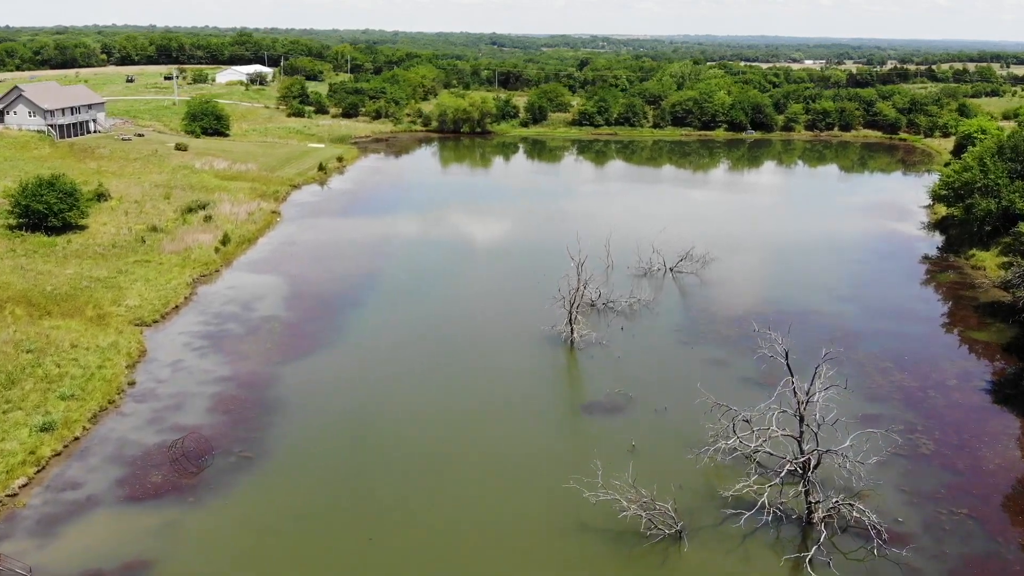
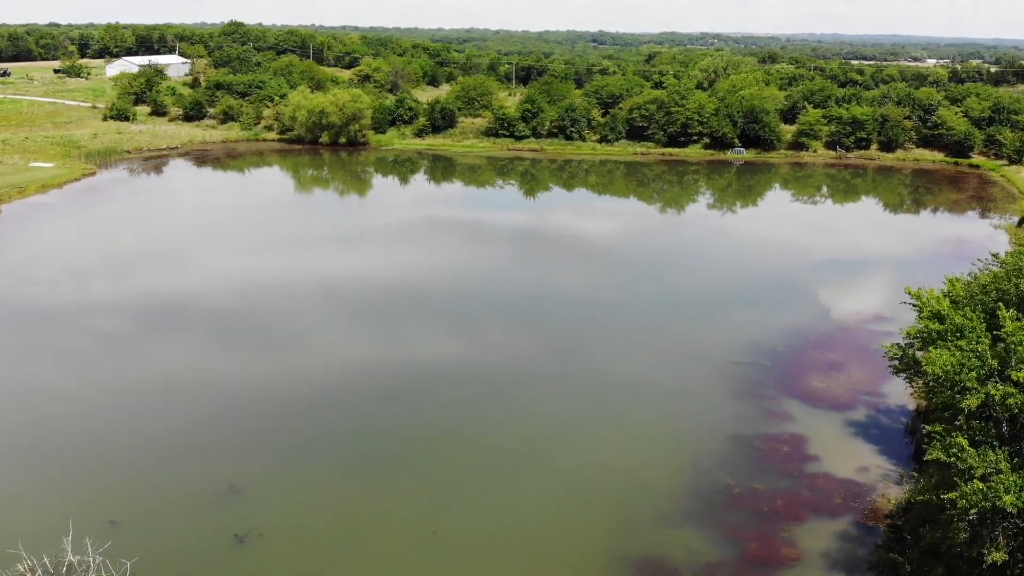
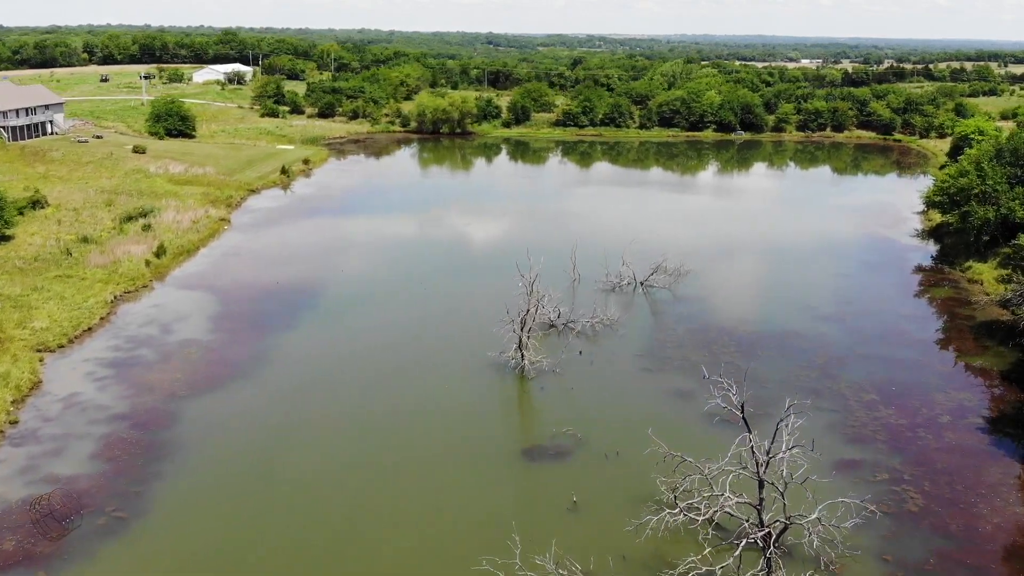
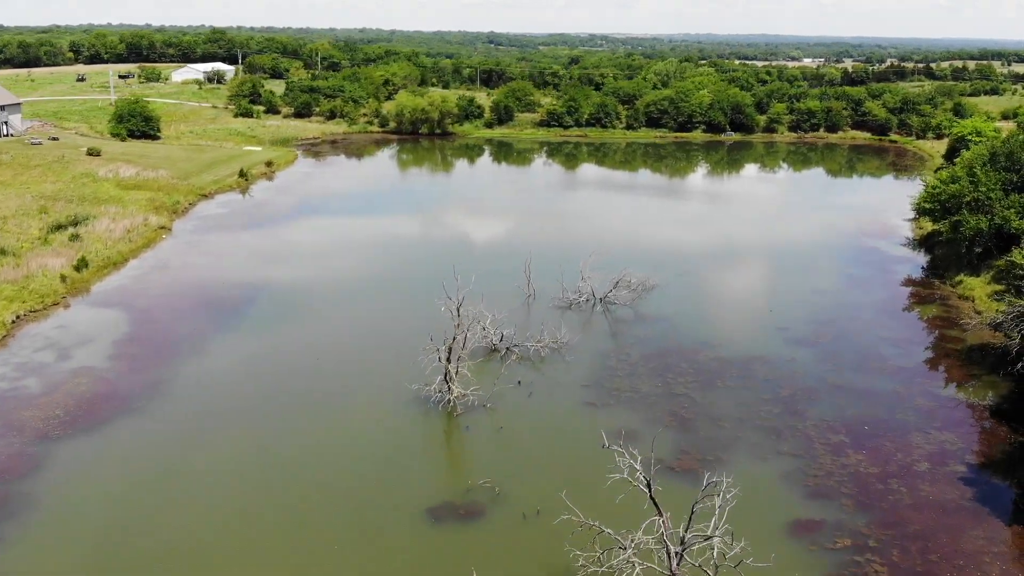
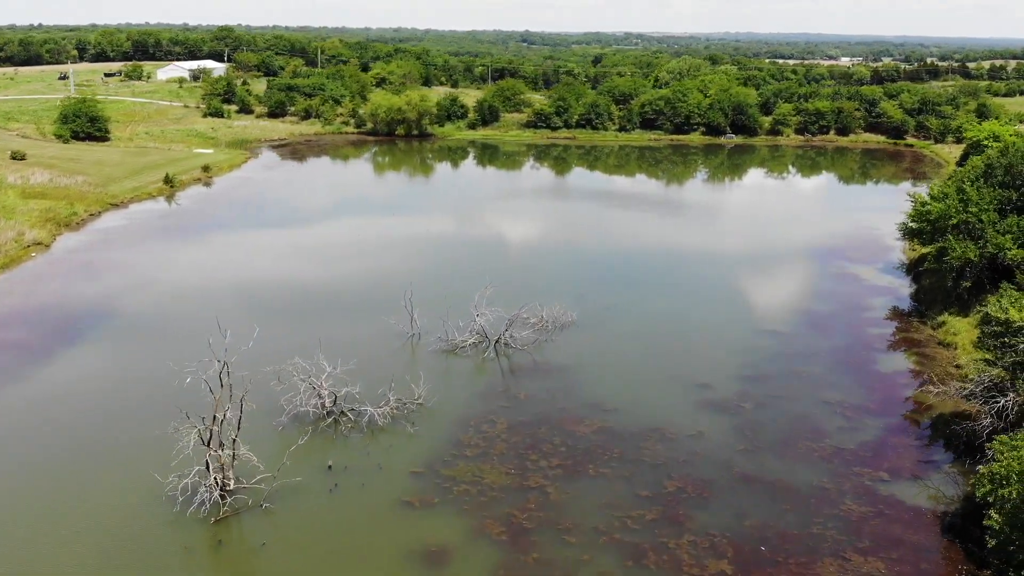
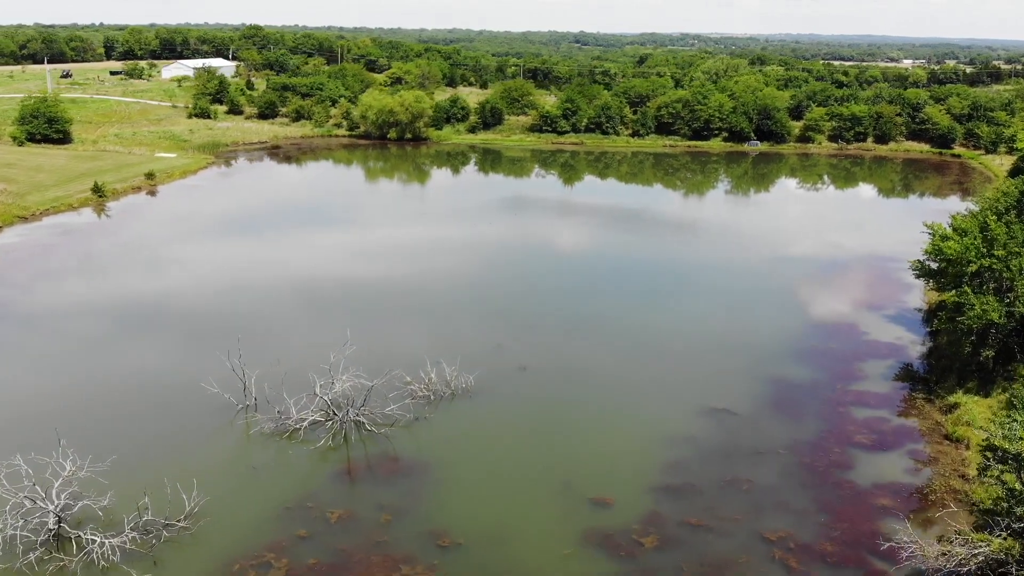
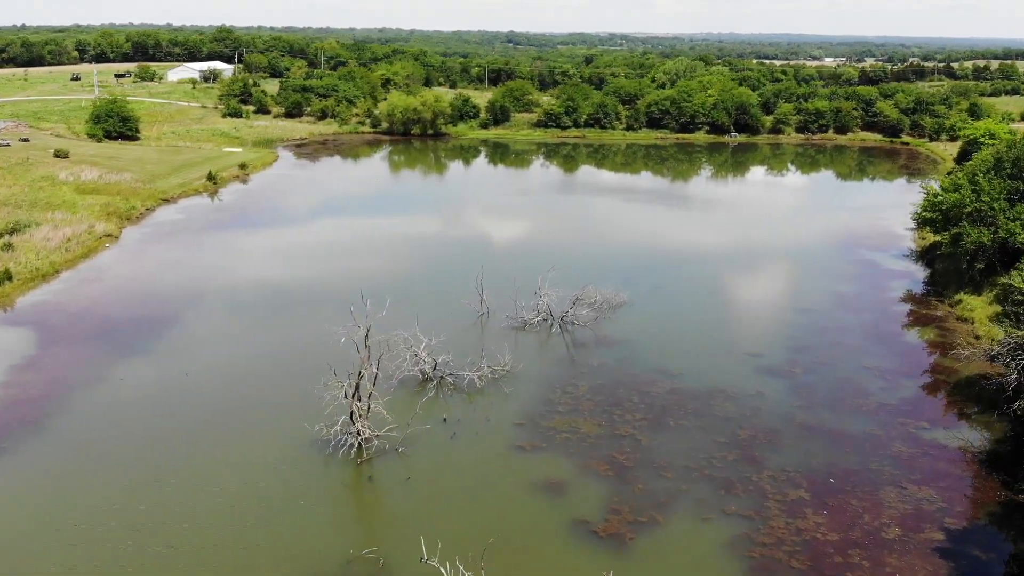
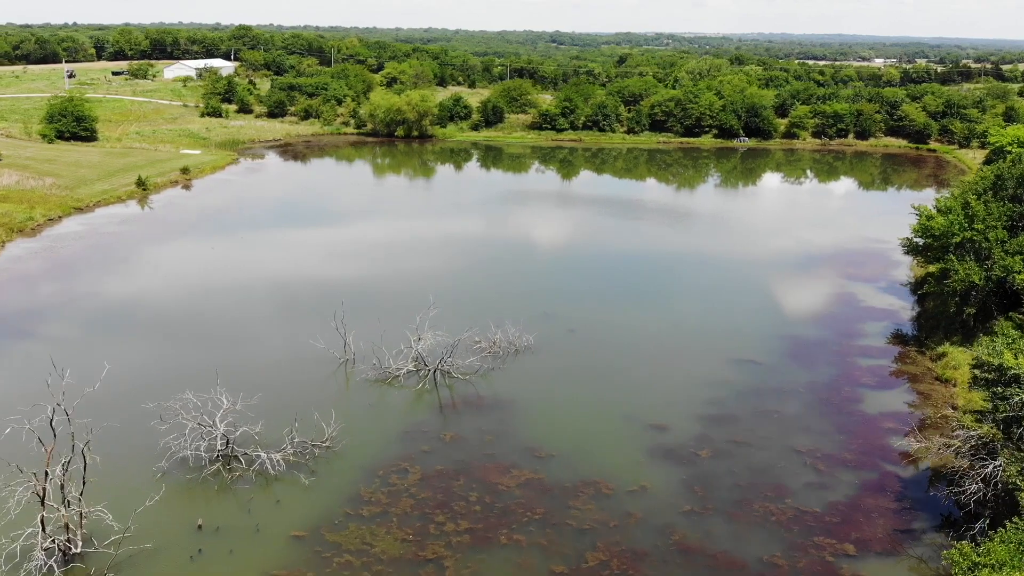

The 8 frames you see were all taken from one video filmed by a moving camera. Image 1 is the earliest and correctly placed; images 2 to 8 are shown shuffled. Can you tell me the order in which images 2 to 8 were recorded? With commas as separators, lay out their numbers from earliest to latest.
3, 4, 7, 5, 8, 6, 2
